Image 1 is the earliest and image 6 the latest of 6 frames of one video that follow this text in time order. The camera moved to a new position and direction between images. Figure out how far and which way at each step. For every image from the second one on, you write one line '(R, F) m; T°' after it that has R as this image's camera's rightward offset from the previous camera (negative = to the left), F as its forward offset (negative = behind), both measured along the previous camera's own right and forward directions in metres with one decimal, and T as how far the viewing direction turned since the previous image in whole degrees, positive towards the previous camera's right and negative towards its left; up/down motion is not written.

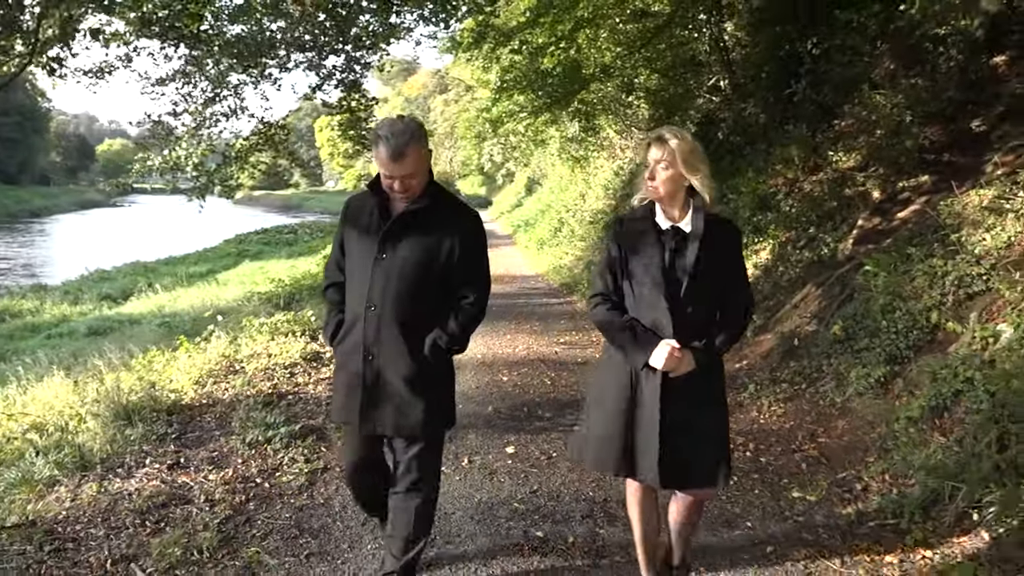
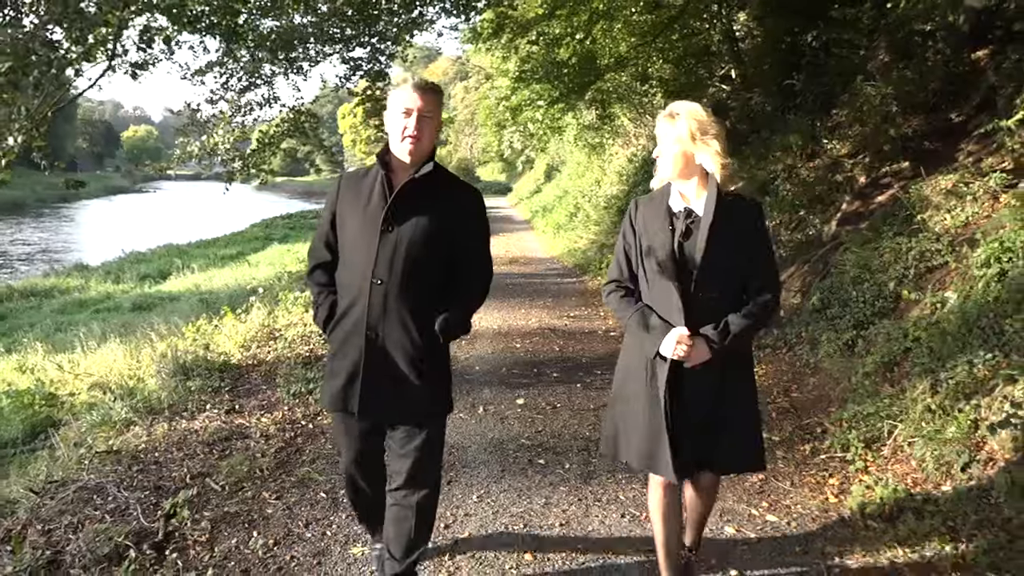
(+0.1, -0.7) m; -1°
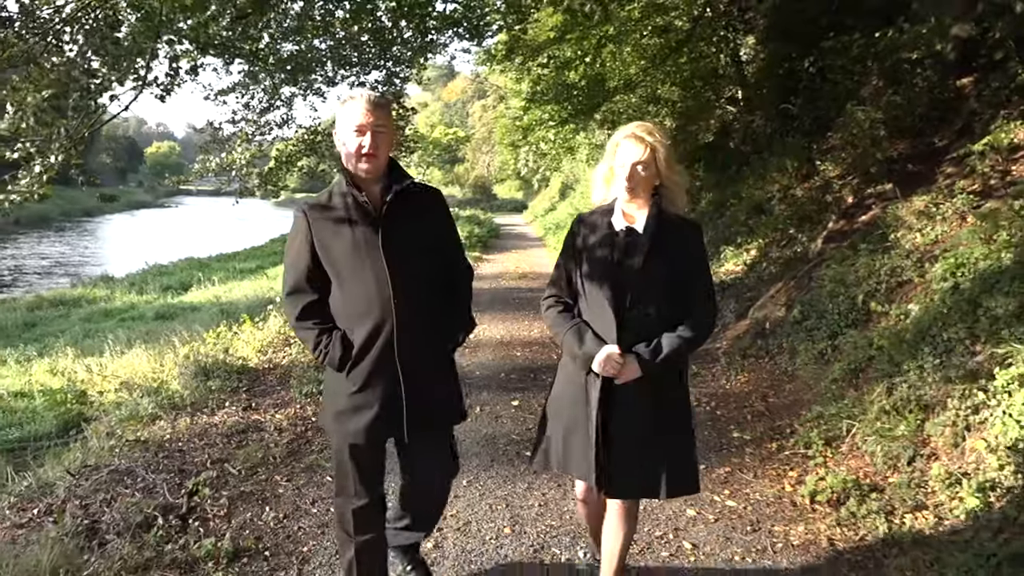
(+0.1, -0.4) m; -1°
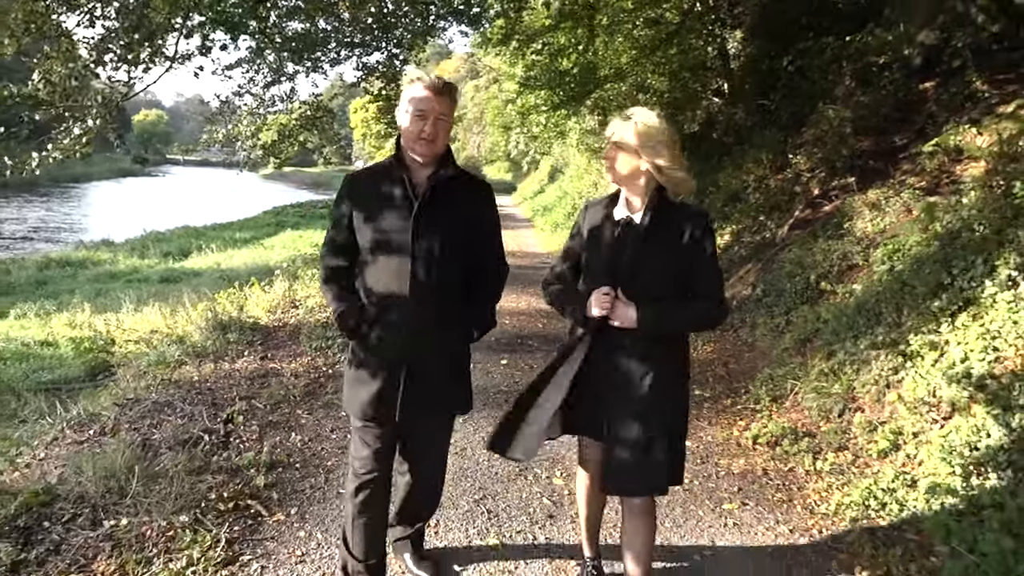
(-0.1, -0.7) m; +1°
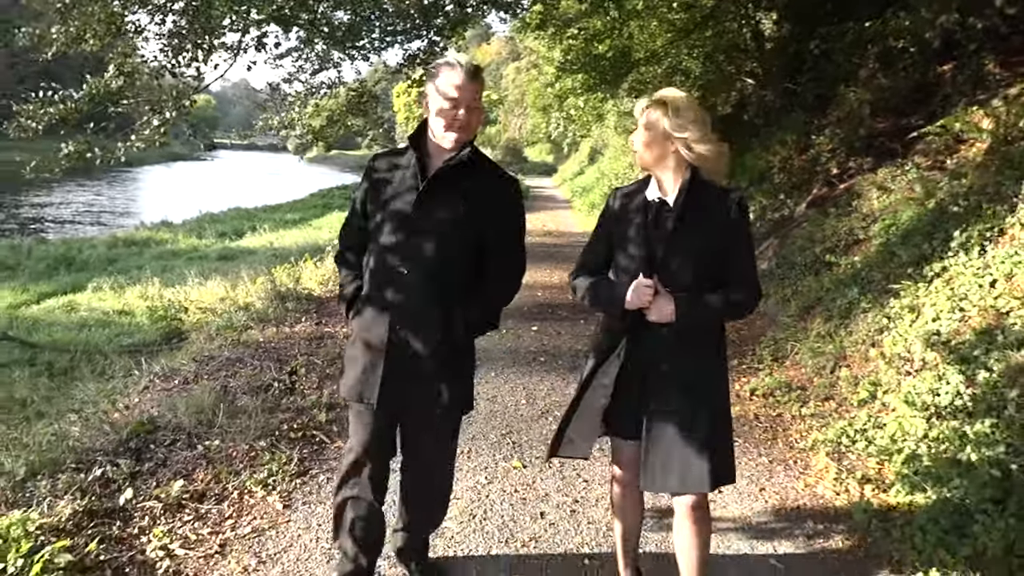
(+0.1, -0.7) m; -3°
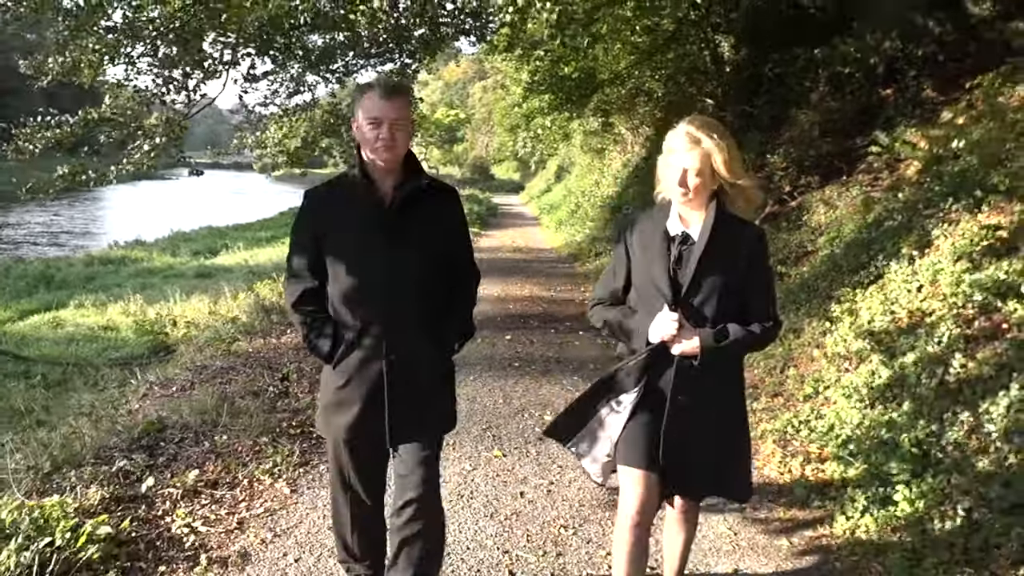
(-0.1, -0.5) m; +2°
